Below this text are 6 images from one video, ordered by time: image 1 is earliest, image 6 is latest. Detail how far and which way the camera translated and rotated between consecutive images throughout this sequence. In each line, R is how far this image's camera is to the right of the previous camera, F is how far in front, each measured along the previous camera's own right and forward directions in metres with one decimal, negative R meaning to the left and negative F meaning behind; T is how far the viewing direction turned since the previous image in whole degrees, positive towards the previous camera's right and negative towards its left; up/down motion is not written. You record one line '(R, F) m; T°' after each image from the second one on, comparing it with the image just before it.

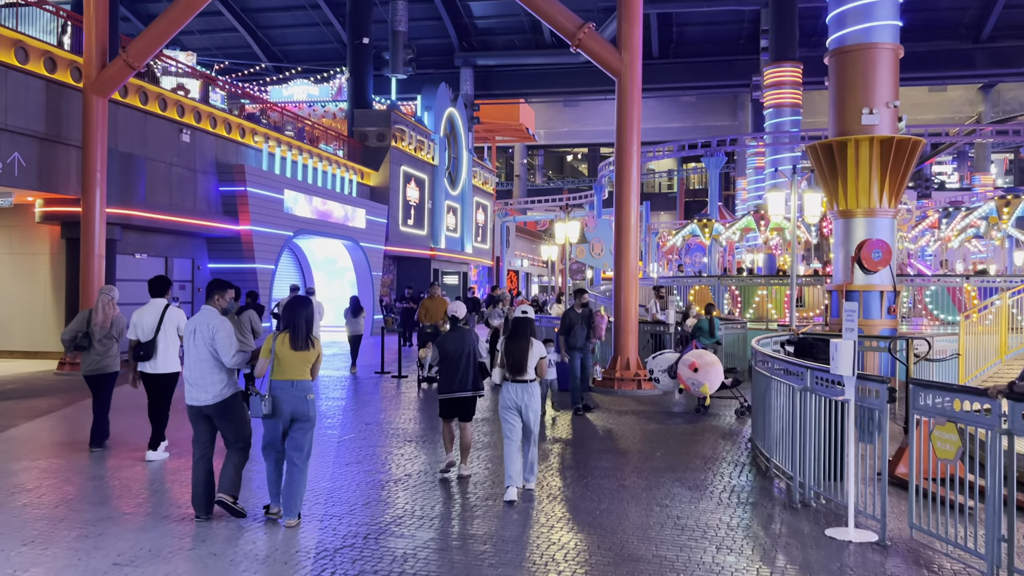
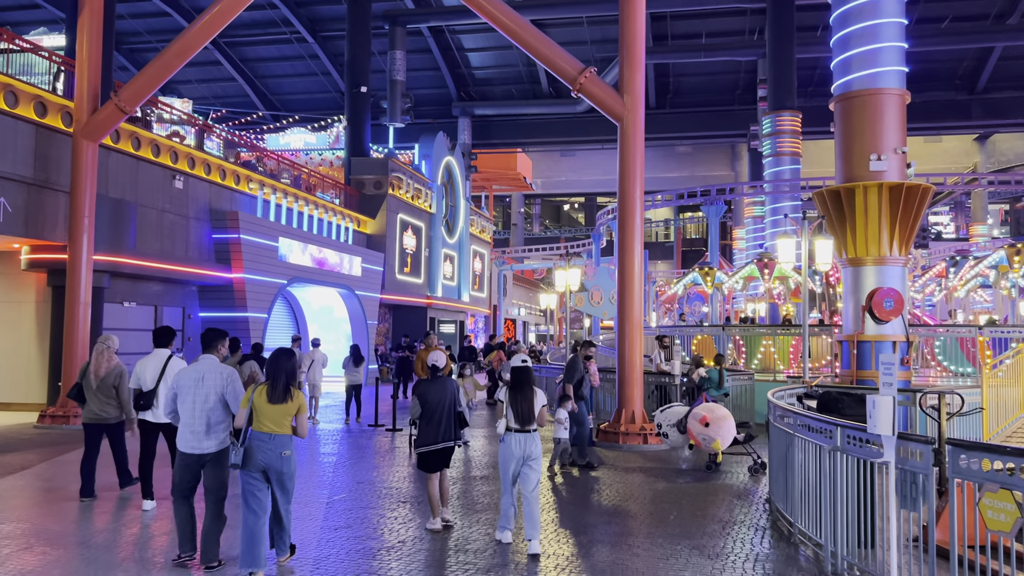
(0.0, +0.4) m; 0°
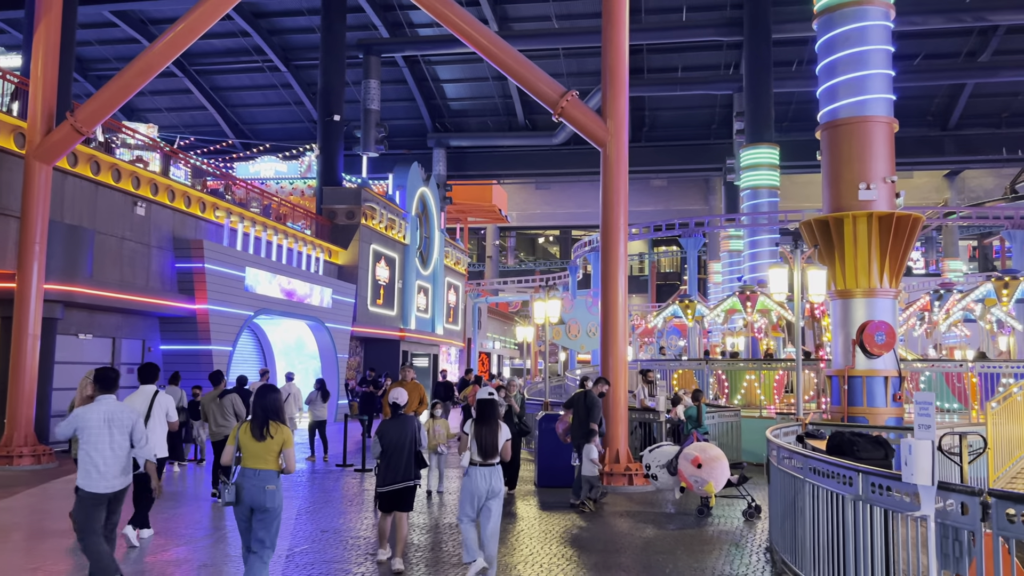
(-0.1, +0.6) m; +2°
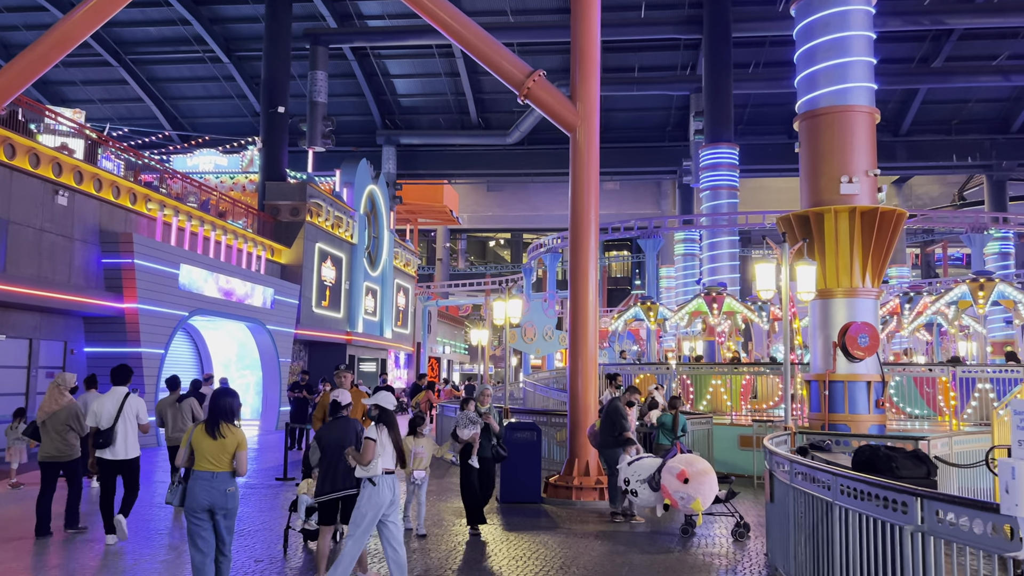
(-0.2, +1.0) m; +4°
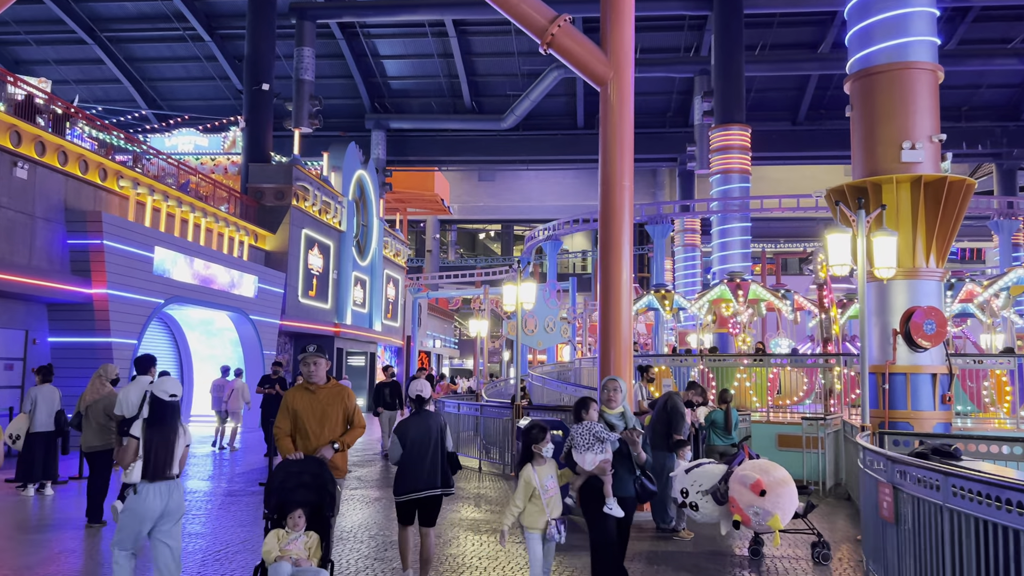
(-0.4, +1.4) m; +1°
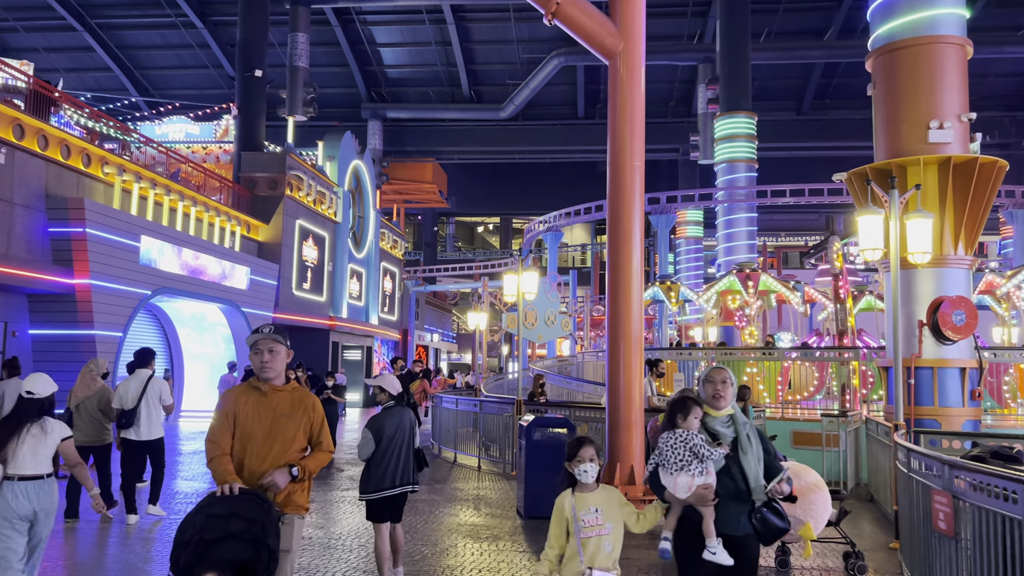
(0.0, +0.6) m; 0°
